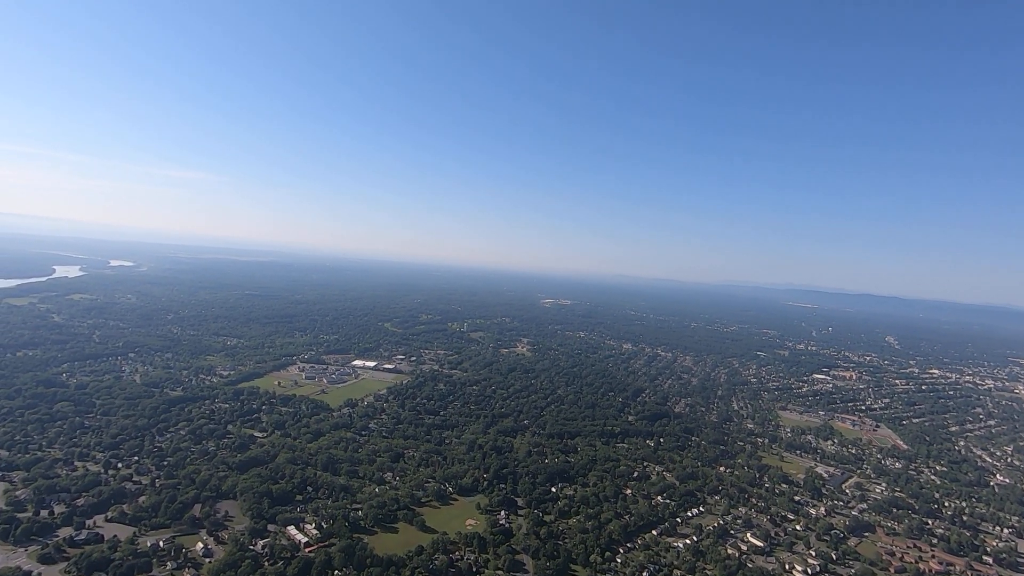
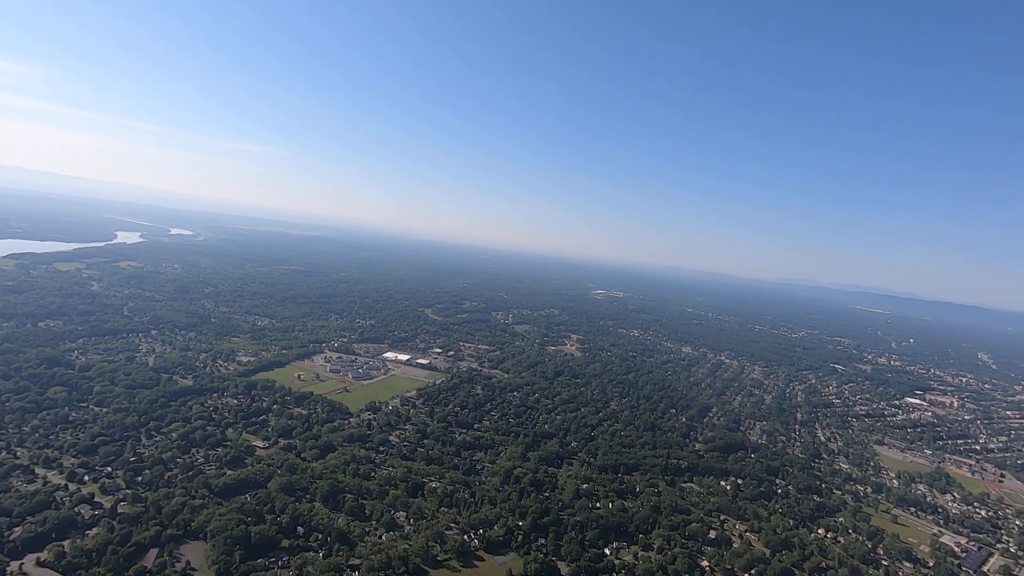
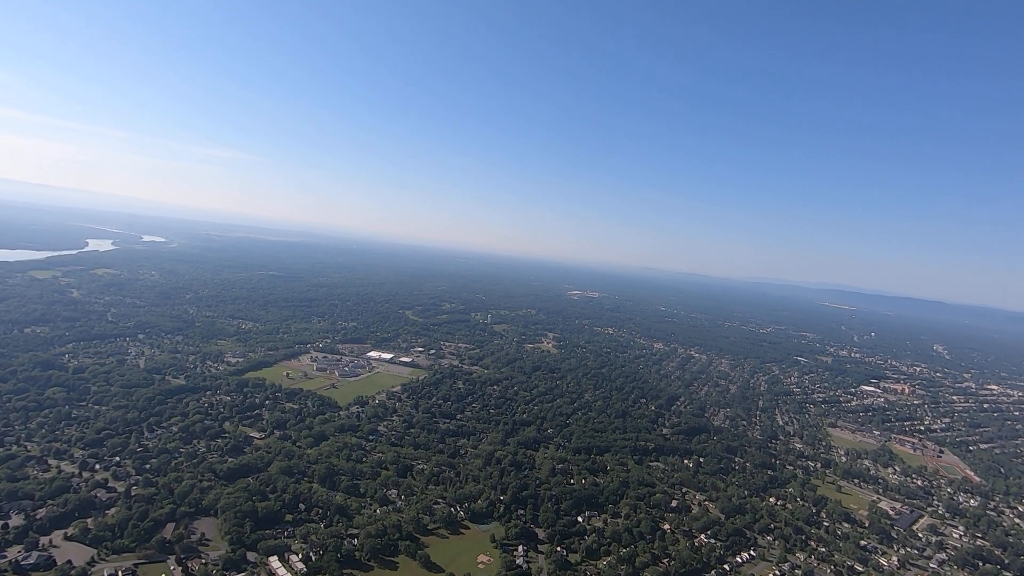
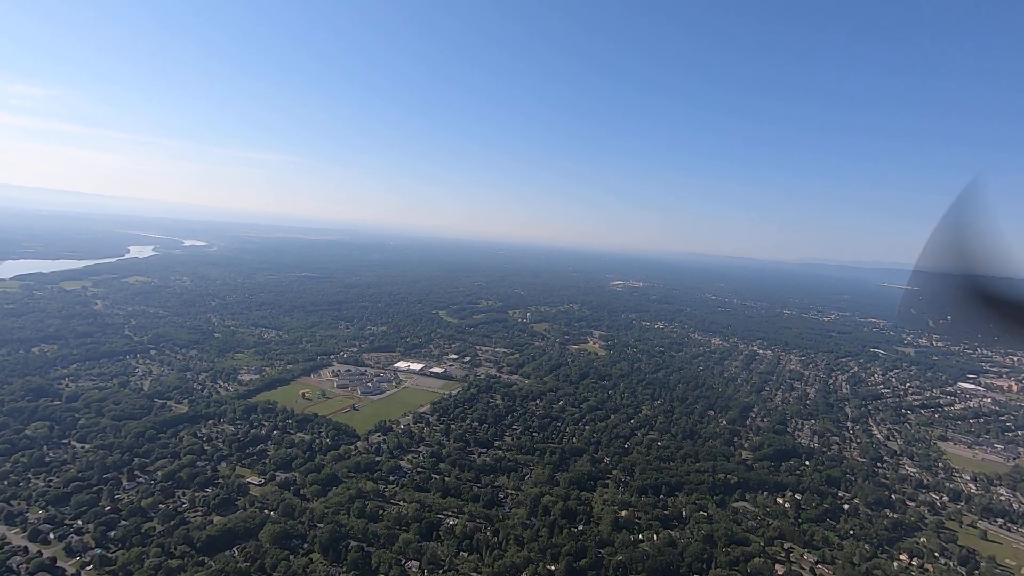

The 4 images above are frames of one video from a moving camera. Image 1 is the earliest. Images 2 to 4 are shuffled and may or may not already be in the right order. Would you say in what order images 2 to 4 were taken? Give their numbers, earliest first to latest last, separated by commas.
3, 2, 4
